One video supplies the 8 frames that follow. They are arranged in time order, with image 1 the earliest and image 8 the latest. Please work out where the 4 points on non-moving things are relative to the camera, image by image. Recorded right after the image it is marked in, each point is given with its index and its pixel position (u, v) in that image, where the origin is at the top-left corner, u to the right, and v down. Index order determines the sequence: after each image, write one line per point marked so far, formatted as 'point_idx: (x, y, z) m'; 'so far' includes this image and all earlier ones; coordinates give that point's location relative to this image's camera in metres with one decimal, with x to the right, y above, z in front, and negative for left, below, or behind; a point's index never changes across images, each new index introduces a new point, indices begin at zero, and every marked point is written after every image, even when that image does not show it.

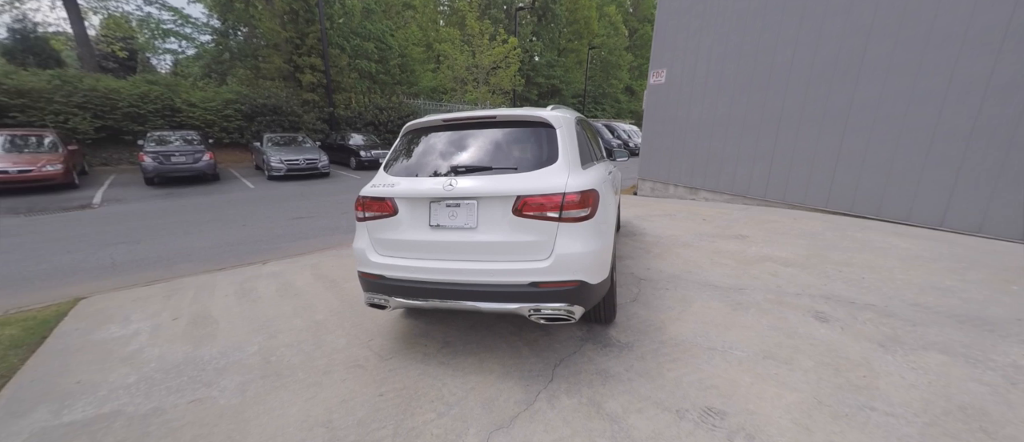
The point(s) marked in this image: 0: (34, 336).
0: (-3.9, -0.9, +3.2) m
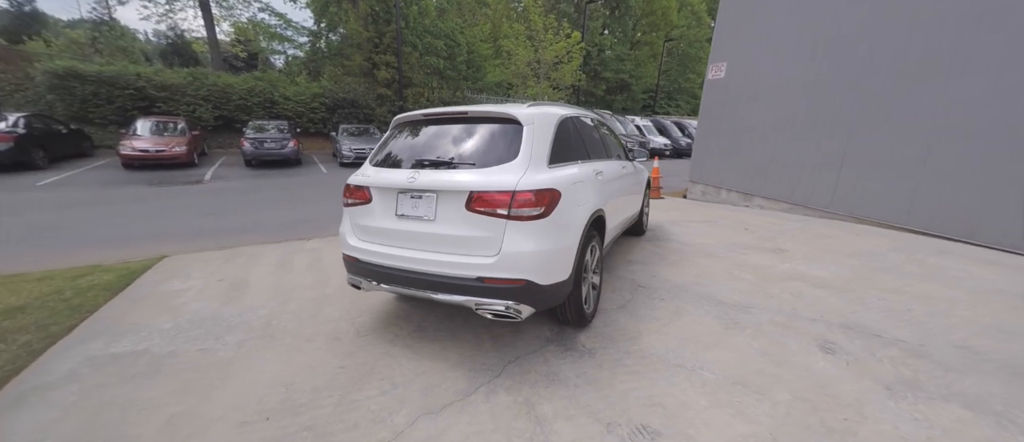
0: (-4.1, -0.6, +4.1) m
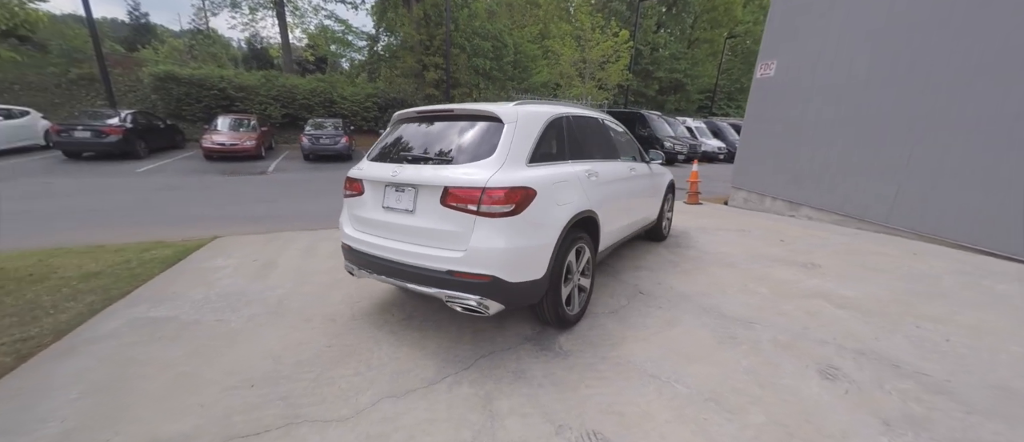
0: (-4.0, -0.4, +4.6) m
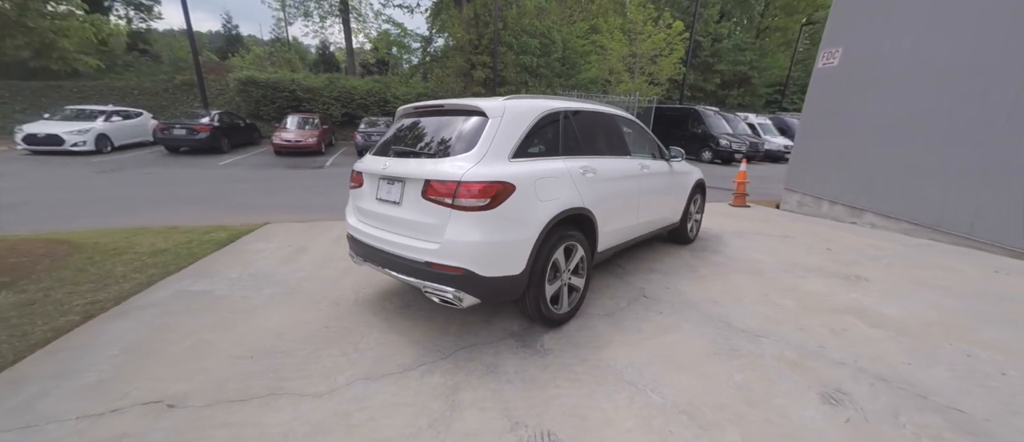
0: (-3.8, -0.2, +5.2) m
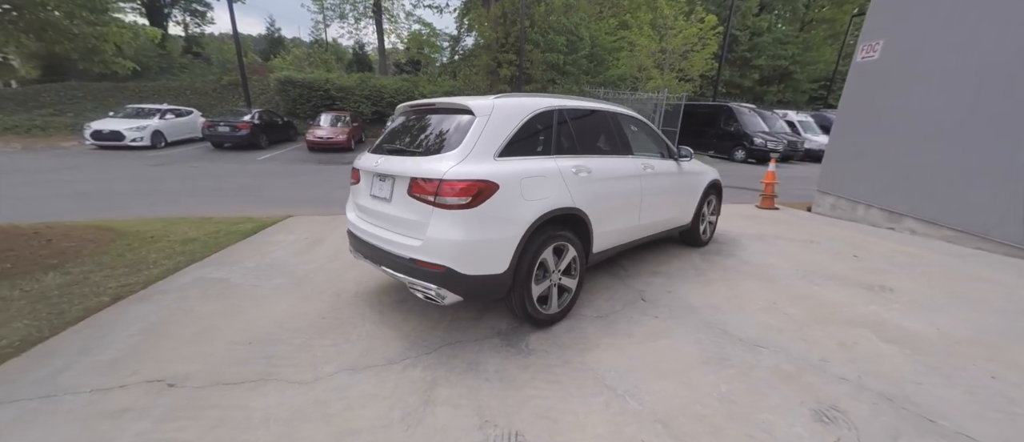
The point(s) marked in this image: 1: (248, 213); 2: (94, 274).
0: (-3.7, -0.1, +5.5) m
1: (-4.6, +0.1, +6.7) m
2: (-4.3, -0.5, +3.9) m
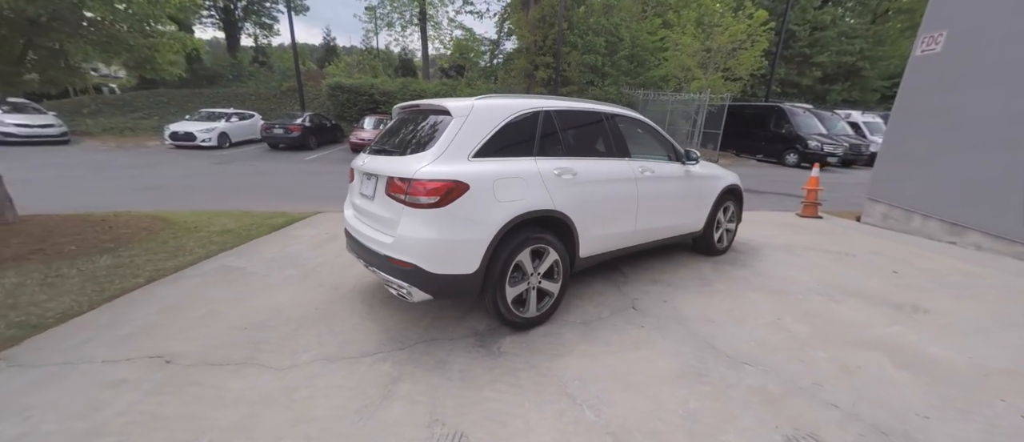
0: (-3.5, 0.0, +5.9) m
1: (-4.2, +0.2, +7.2) m
2: (-4.3, -0.4, +4.4) m
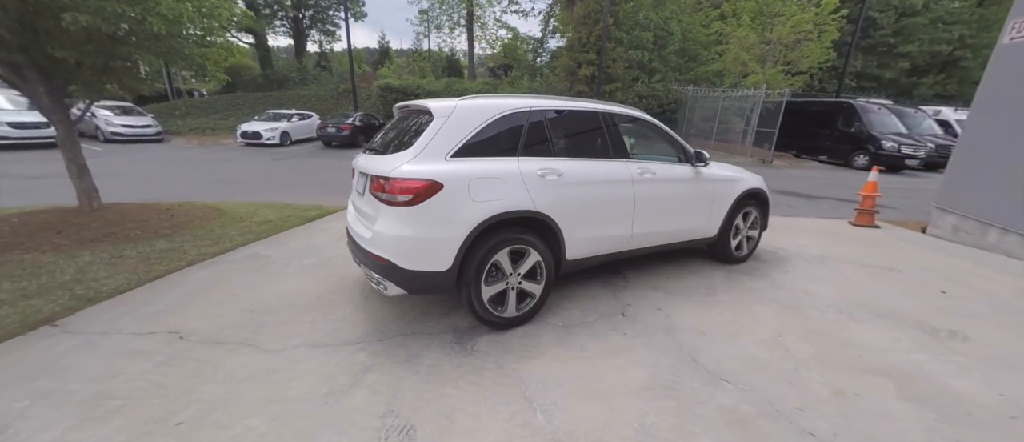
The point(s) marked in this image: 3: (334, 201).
0: (-3.2, +0.1, +6.4) m
1: (-3.8, +0.4, +7.8) m
2: (-4.2, -0.3, +5.0) m
3: (-3.5, +0.4, +7.8) m
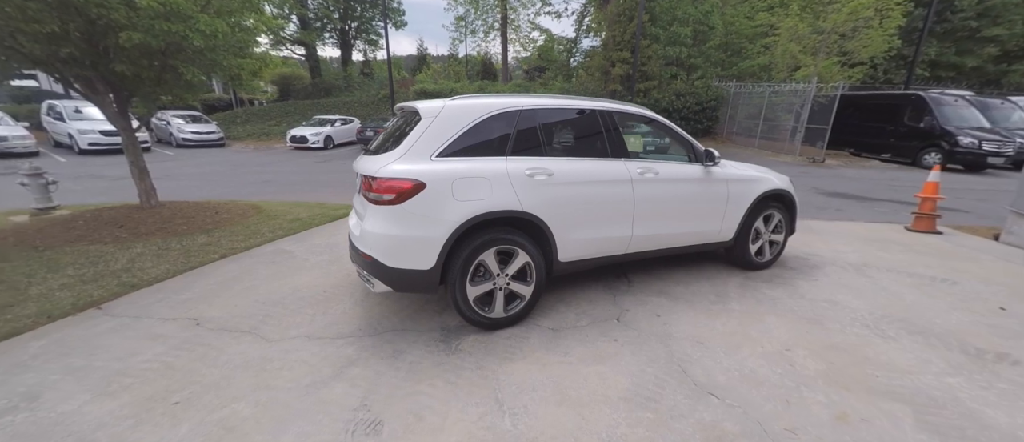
0: (-2.9, +0.1, +6.7) m
1: (-3.3, +0.4, +8.1) m
2: (-4.0, -0.2, +5.4) m
3: (-3.0, +0.4, +8.1) m
